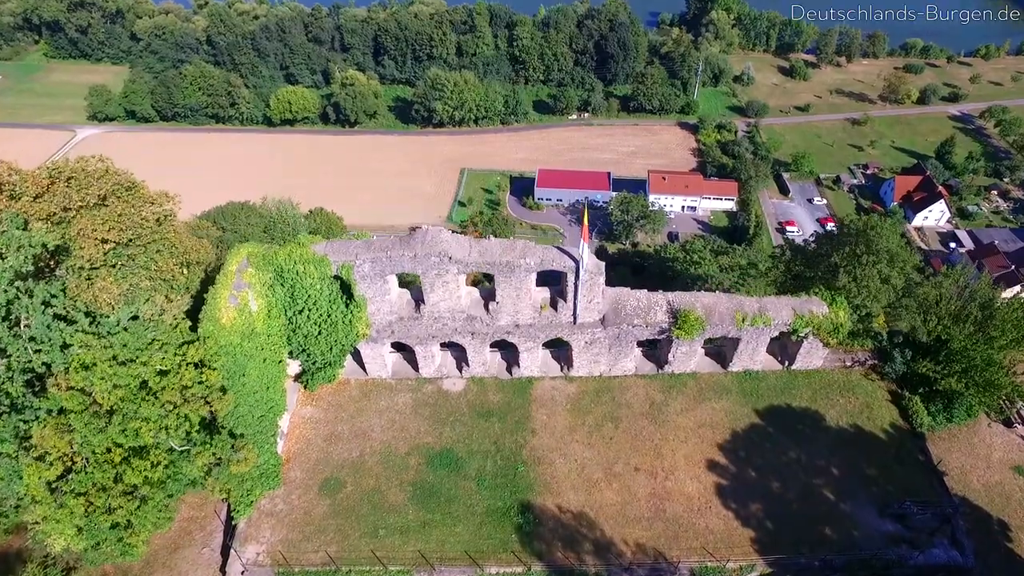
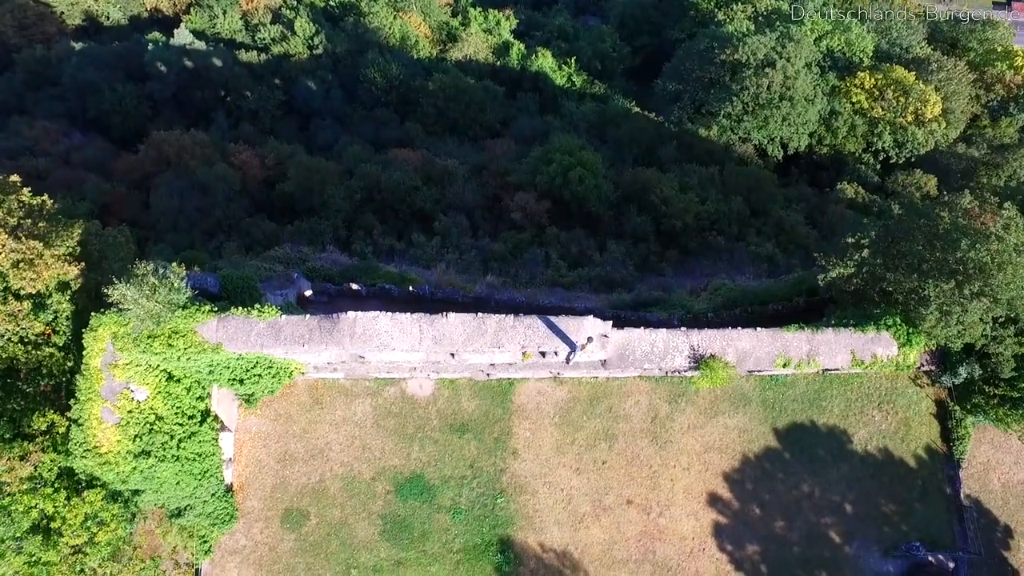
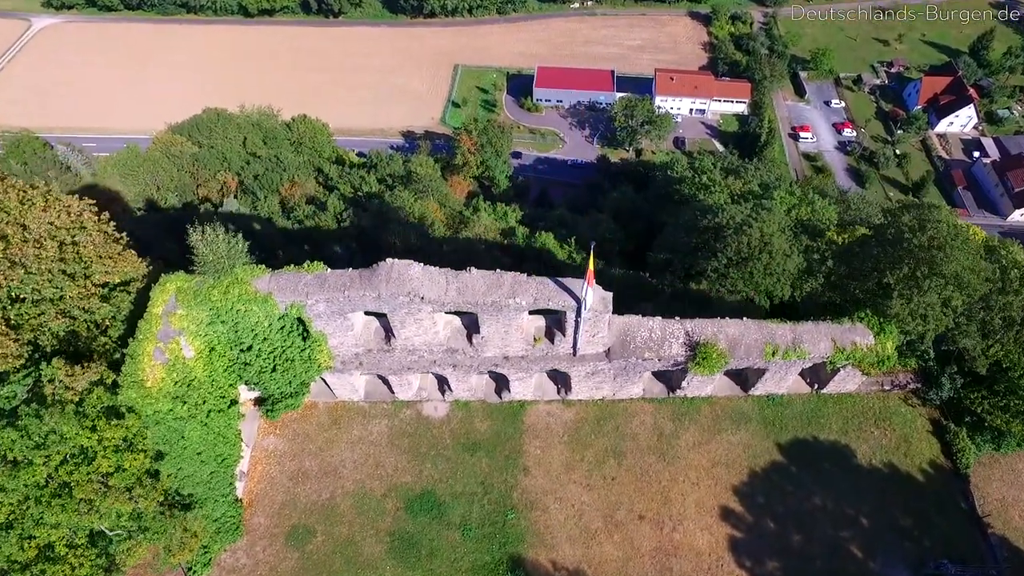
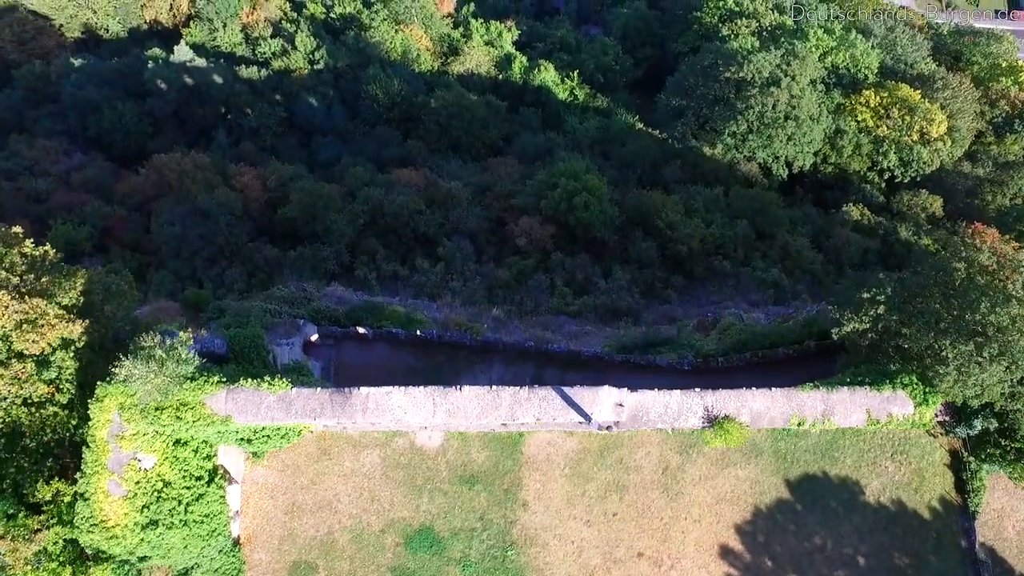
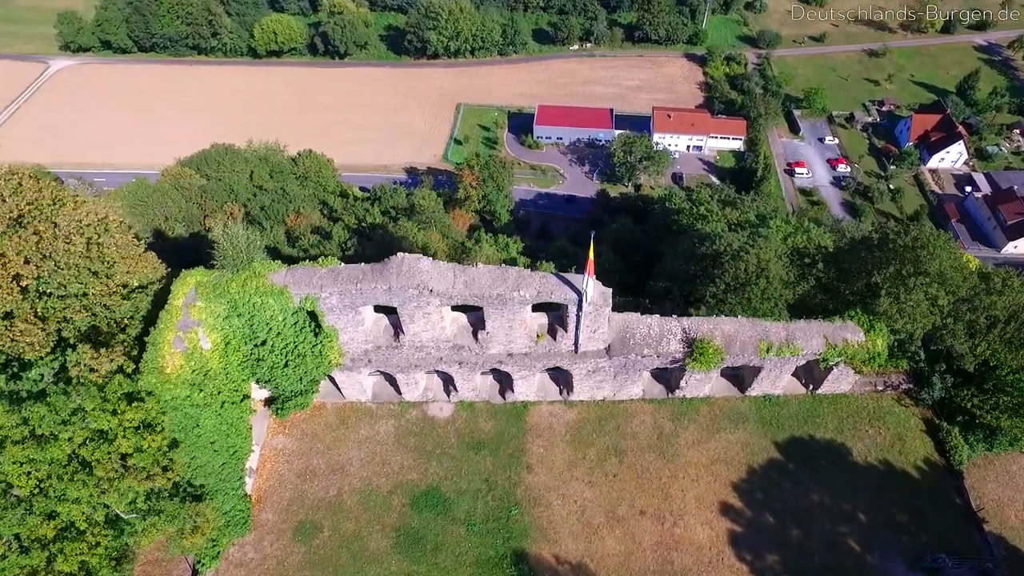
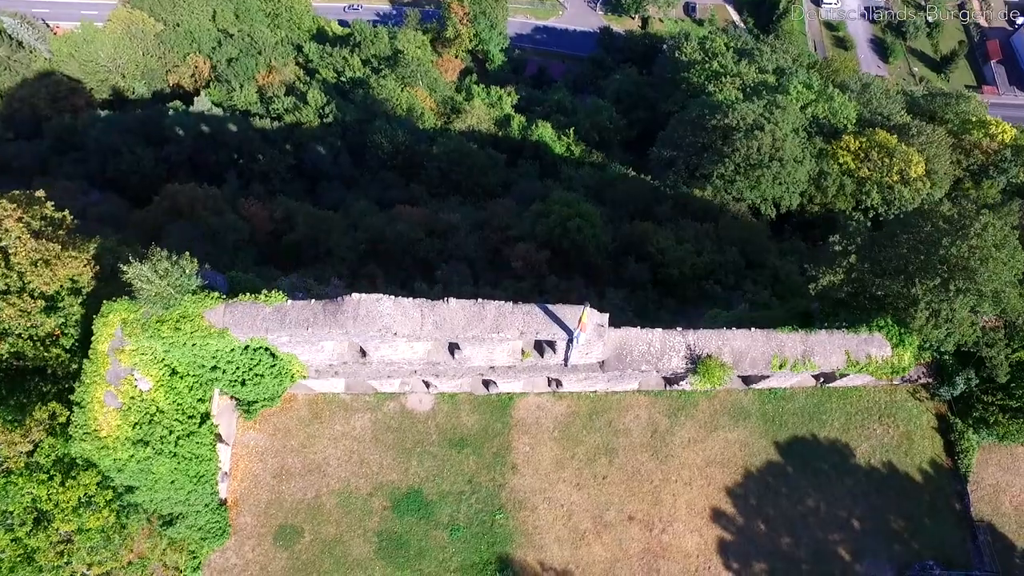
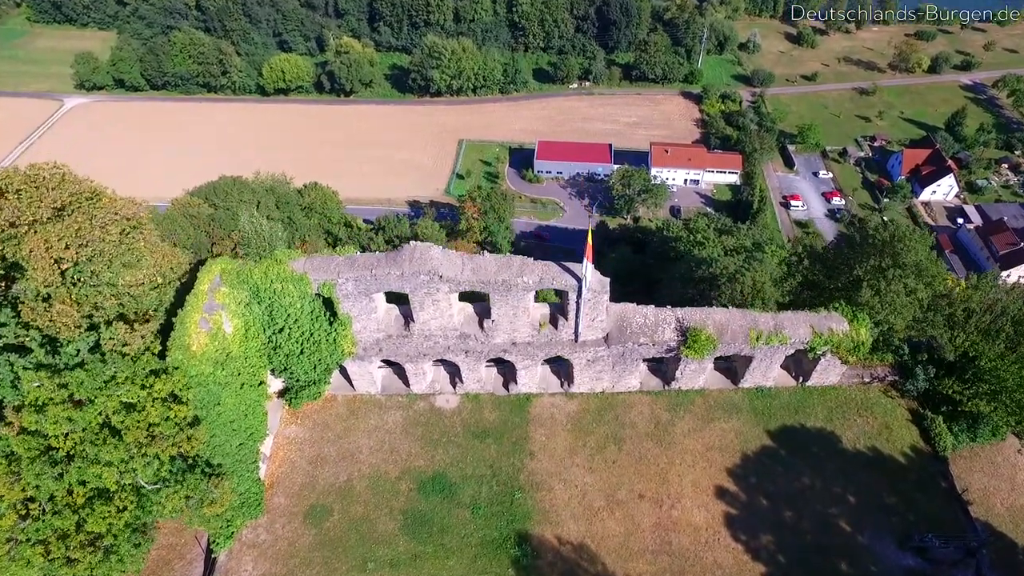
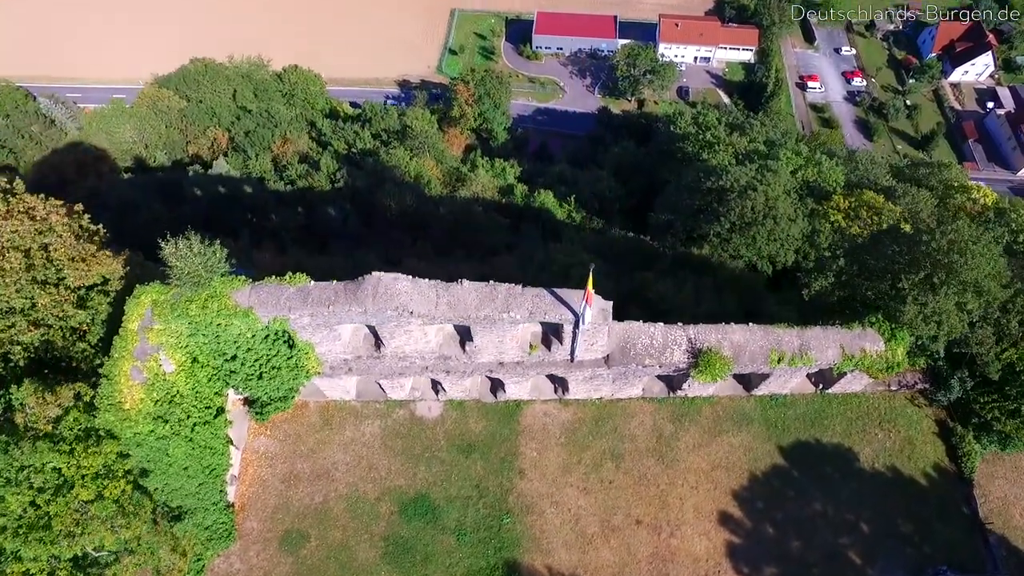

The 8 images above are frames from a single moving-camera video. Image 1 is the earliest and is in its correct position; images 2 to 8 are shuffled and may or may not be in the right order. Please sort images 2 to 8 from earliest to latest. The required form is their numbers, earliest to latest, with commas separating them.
7, 5, 3, 8, 6, 2, 4
